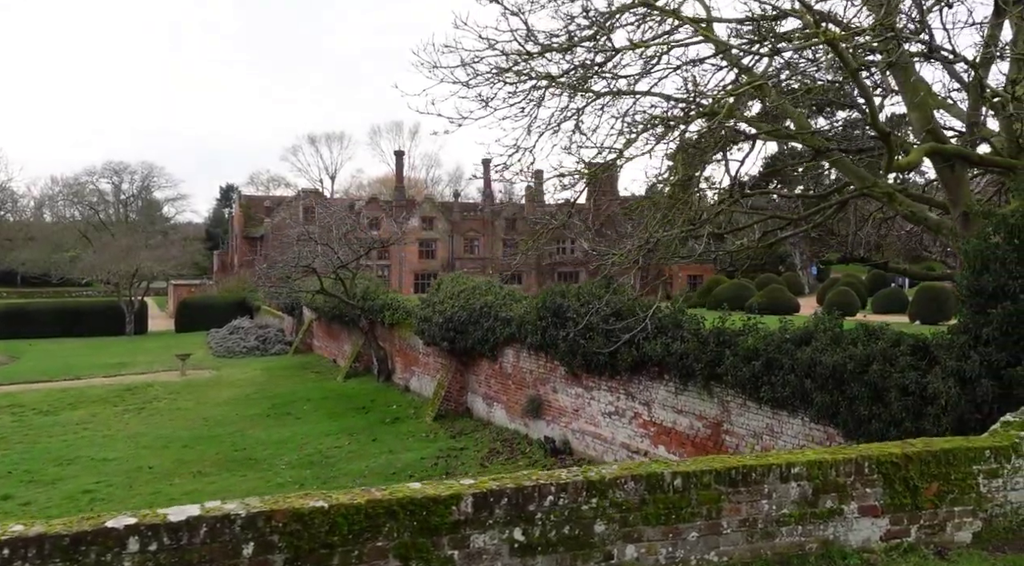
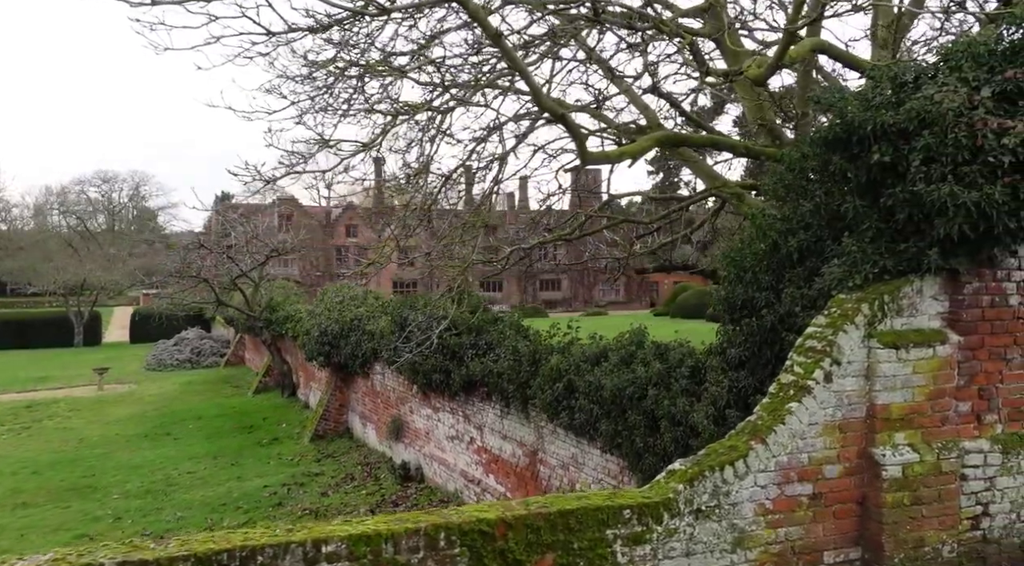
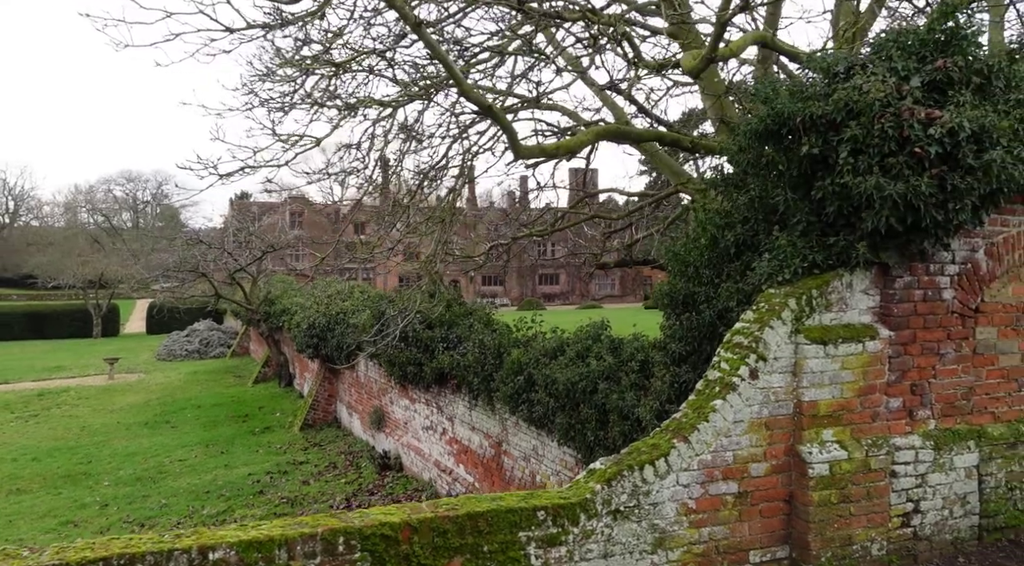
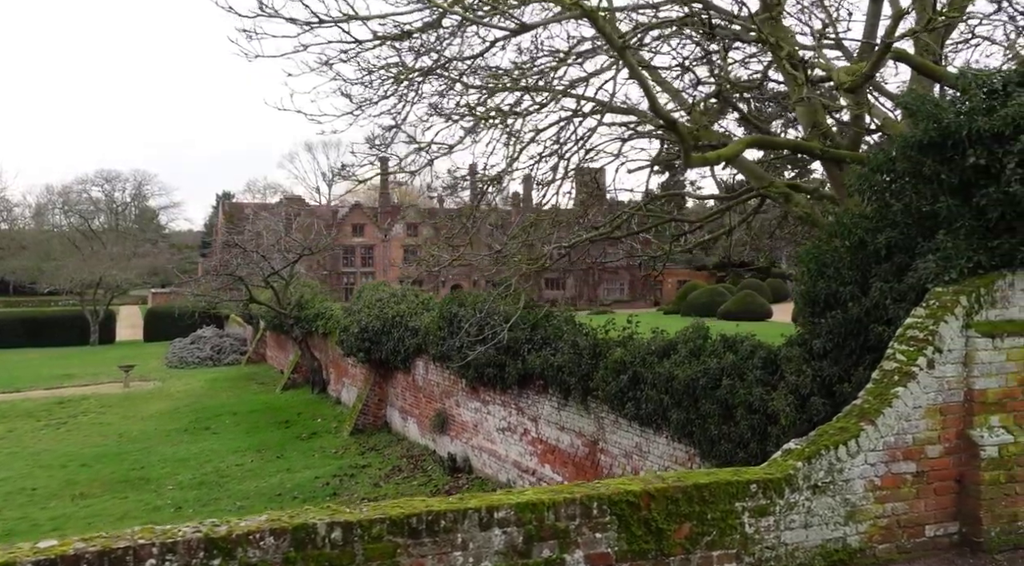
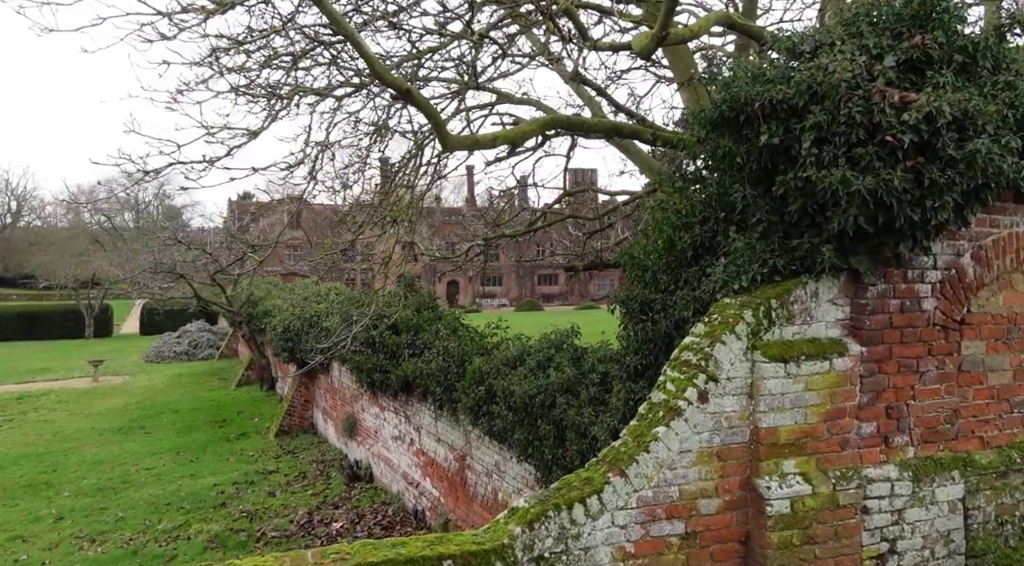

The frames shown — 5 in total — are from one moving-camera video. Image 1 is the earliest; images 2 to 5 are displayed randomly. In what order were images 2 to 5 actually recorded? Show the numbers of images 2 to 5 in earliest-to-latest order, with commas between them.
4, 2, 3, 5
